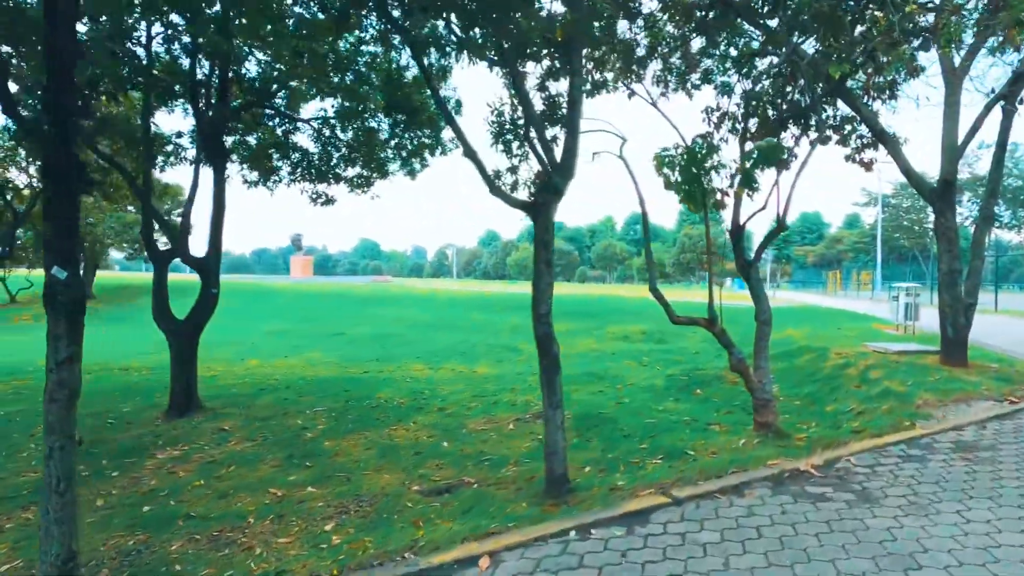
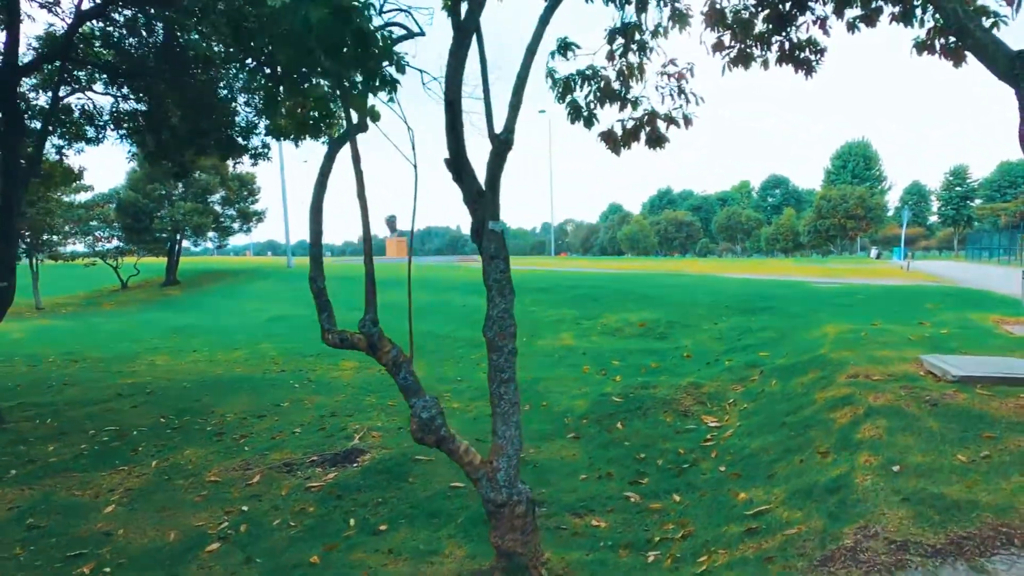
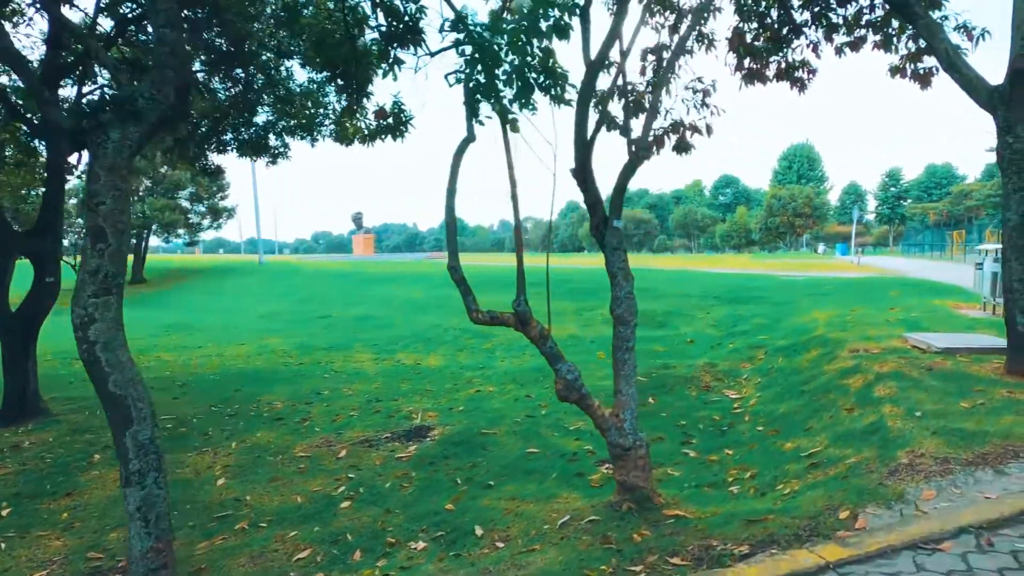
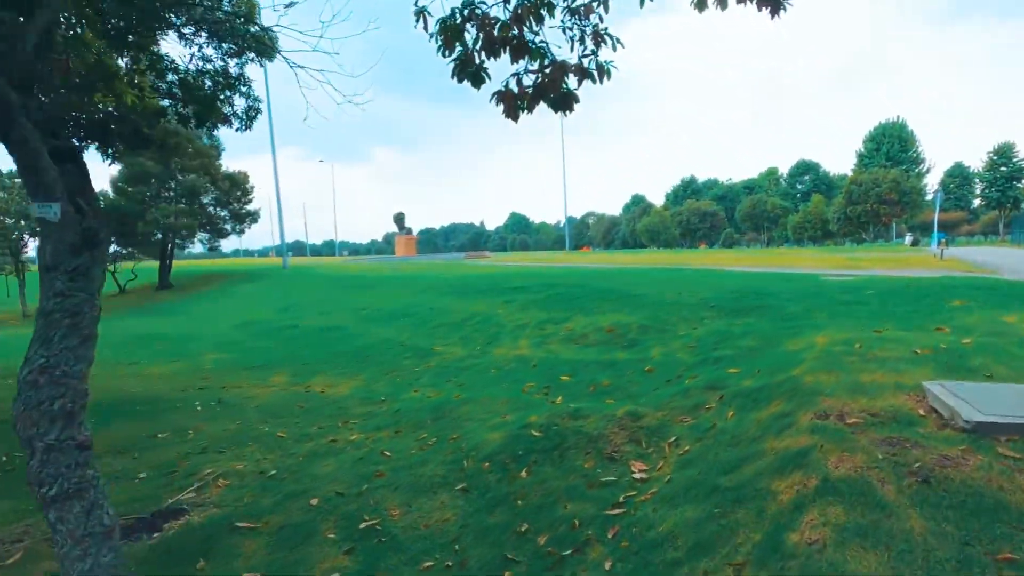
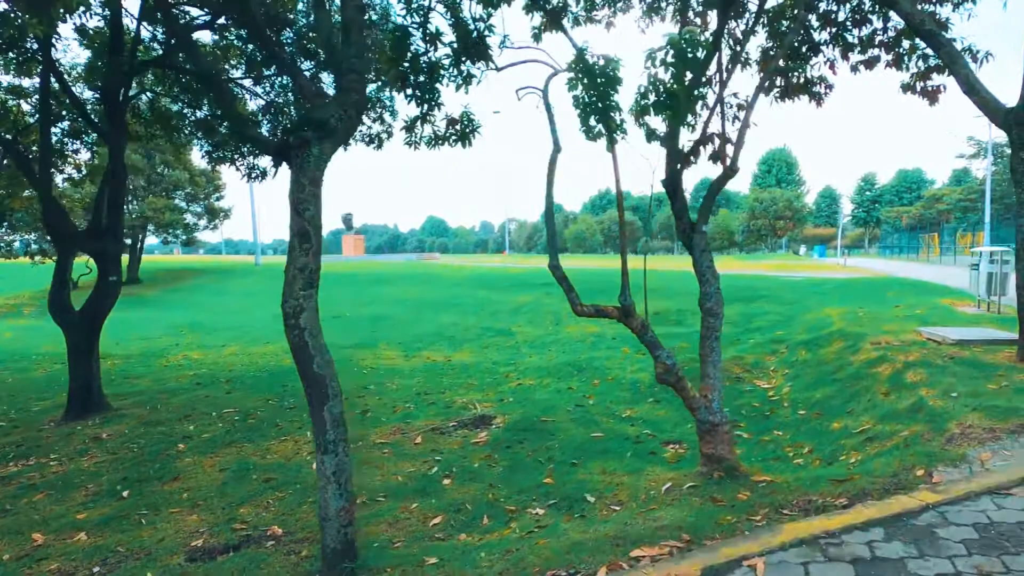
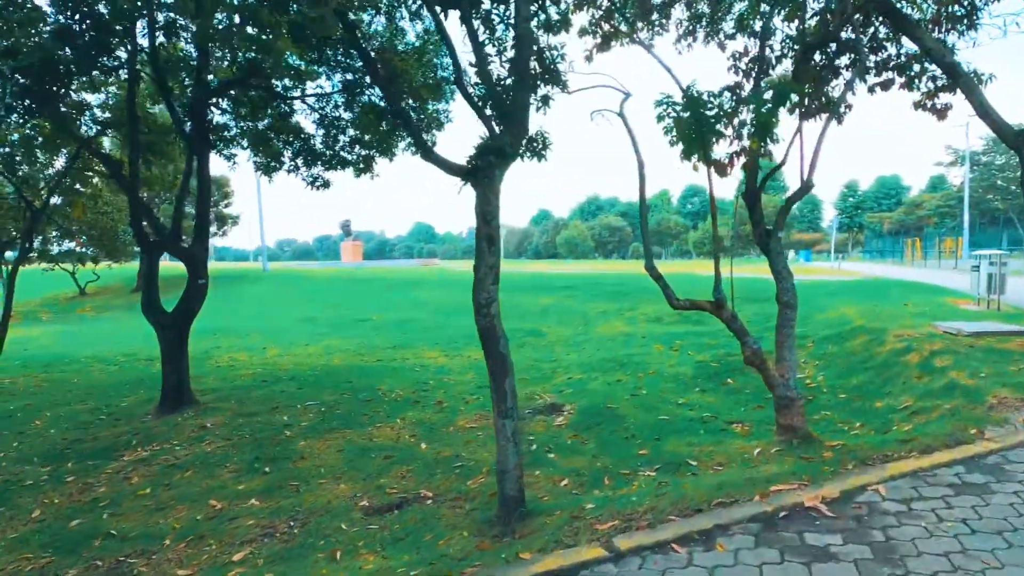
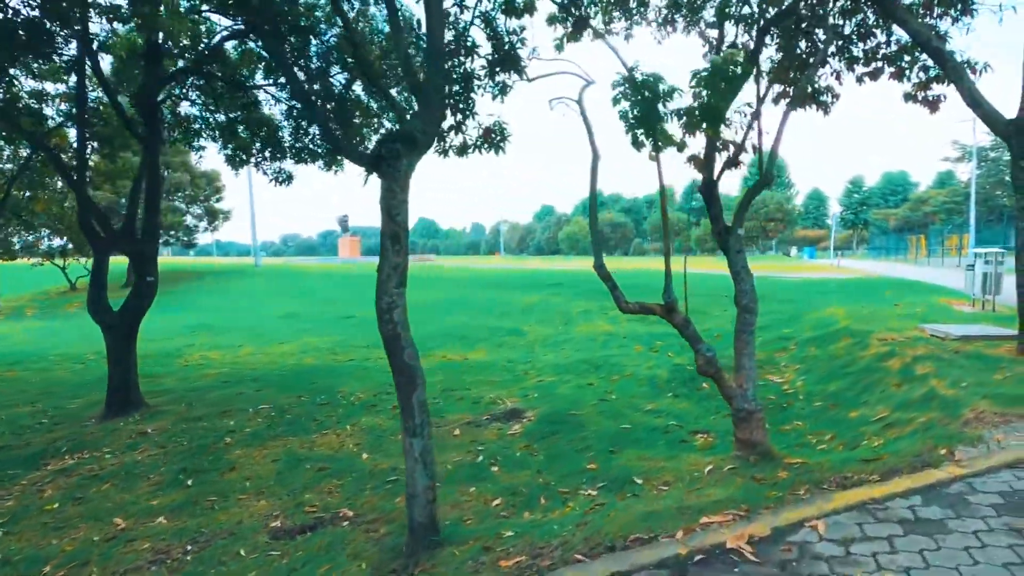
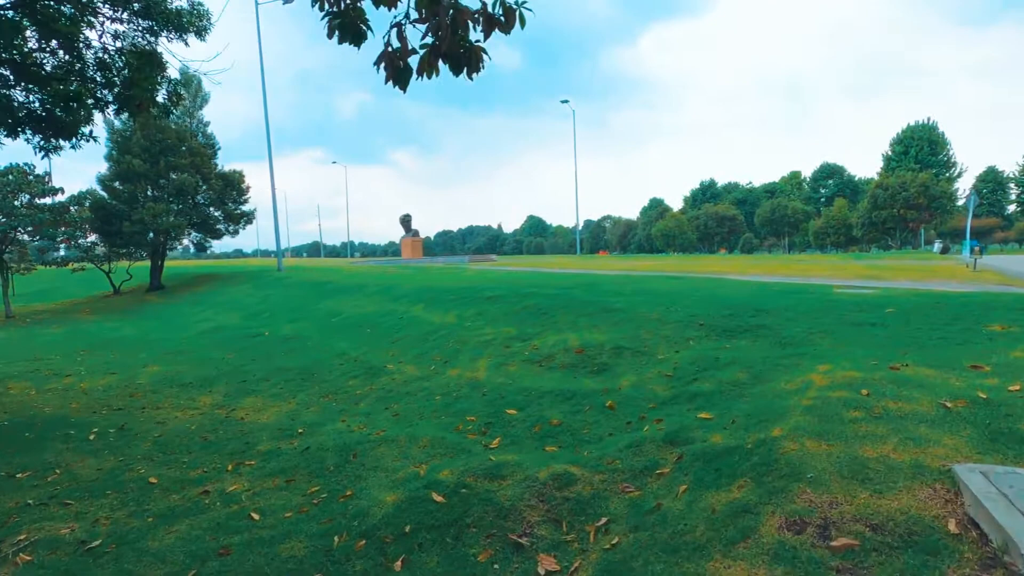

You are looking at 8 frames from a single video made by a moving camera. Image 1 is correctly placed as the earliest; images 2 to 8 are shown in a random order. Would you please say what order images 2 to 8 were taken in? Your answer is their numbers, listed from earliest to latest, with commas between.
6, 7, 5, 3, 2, 4, 8
